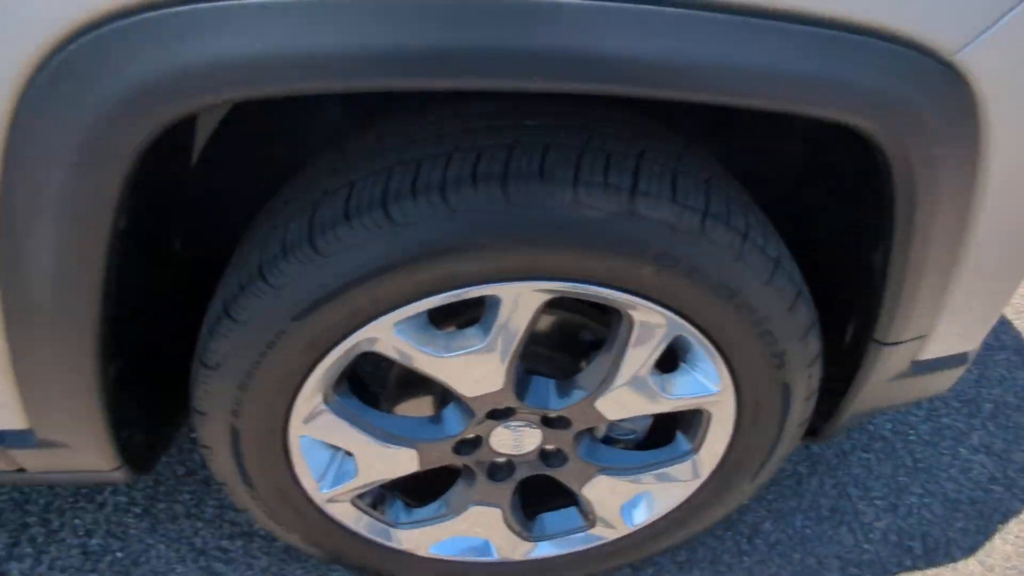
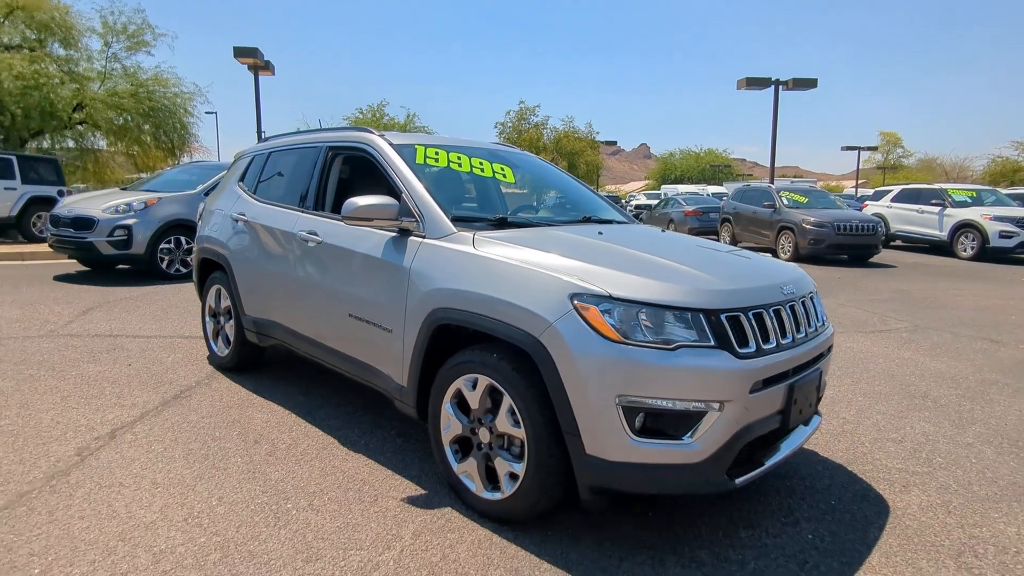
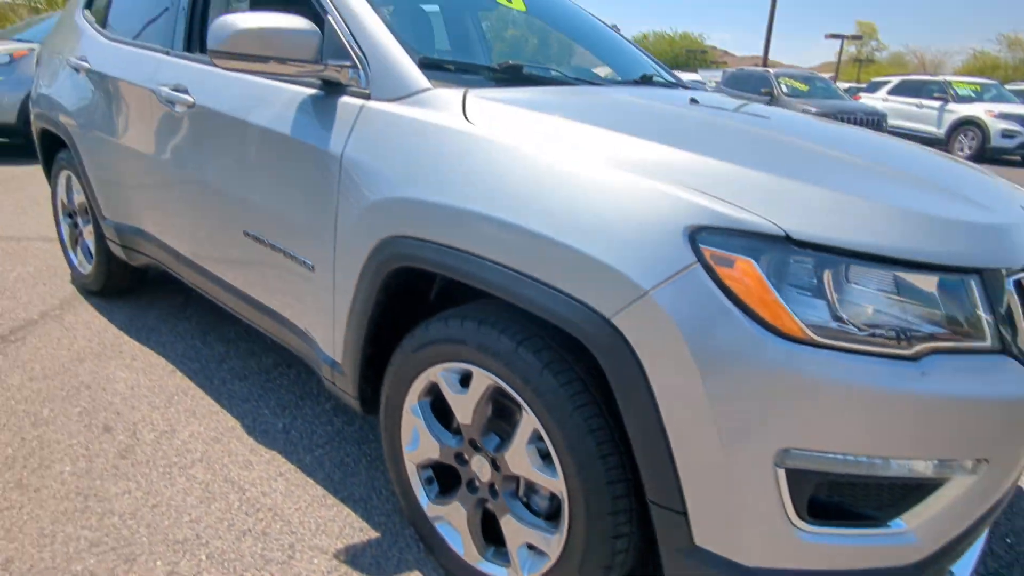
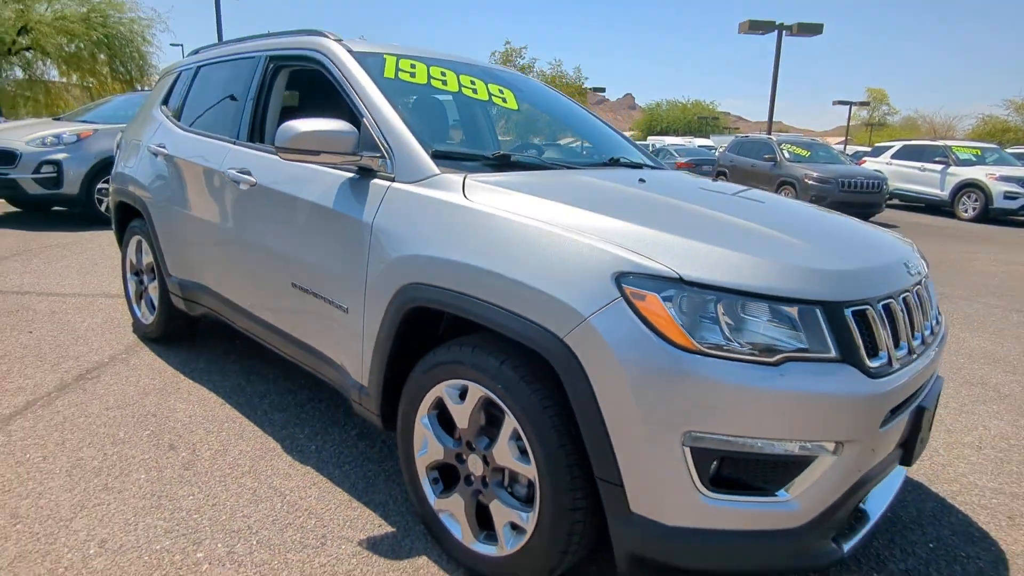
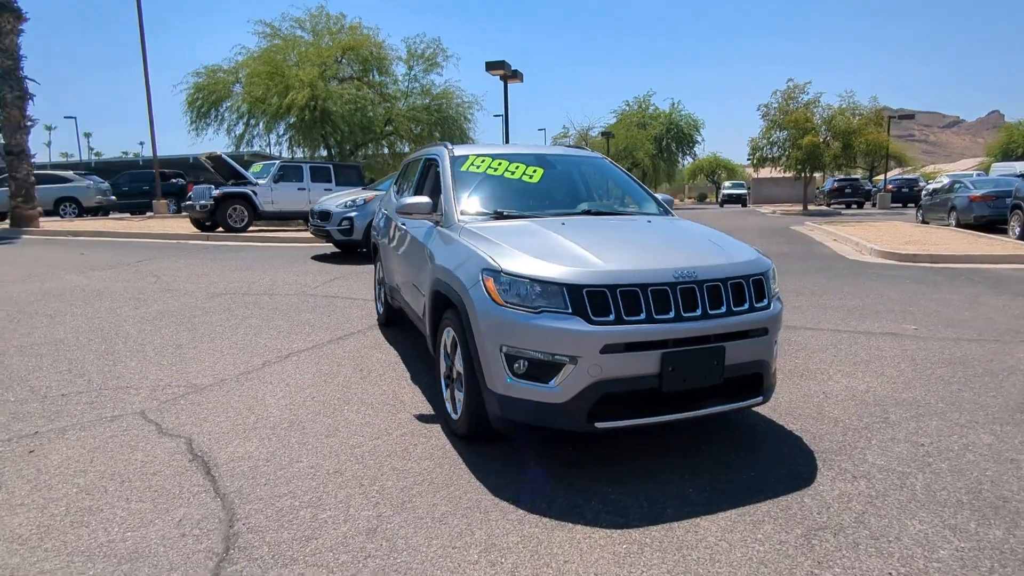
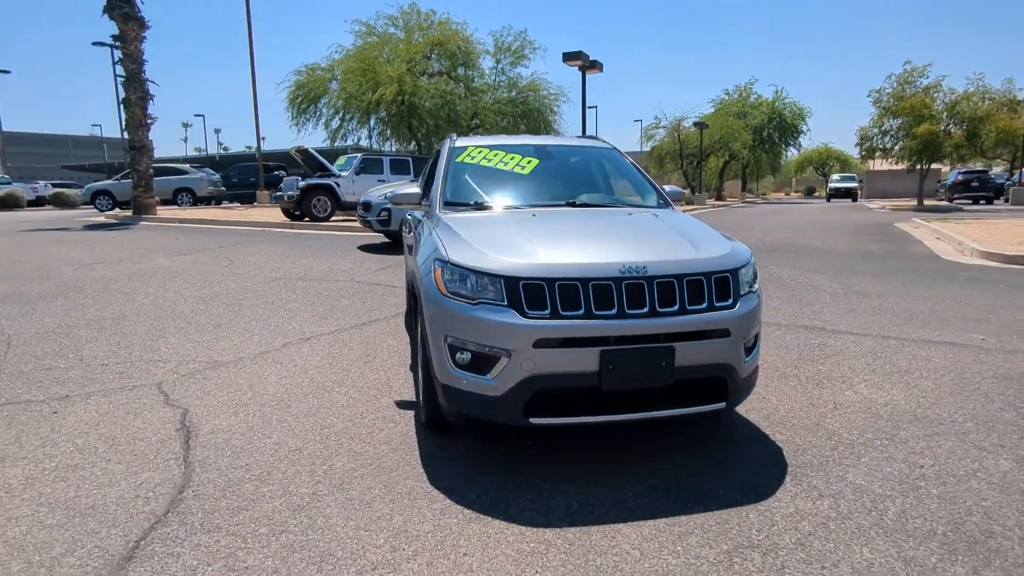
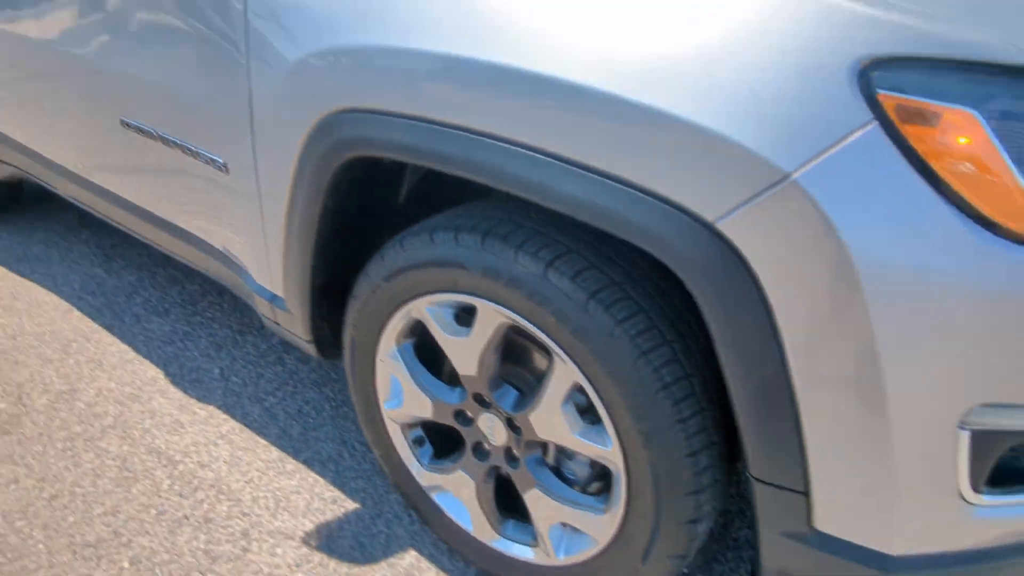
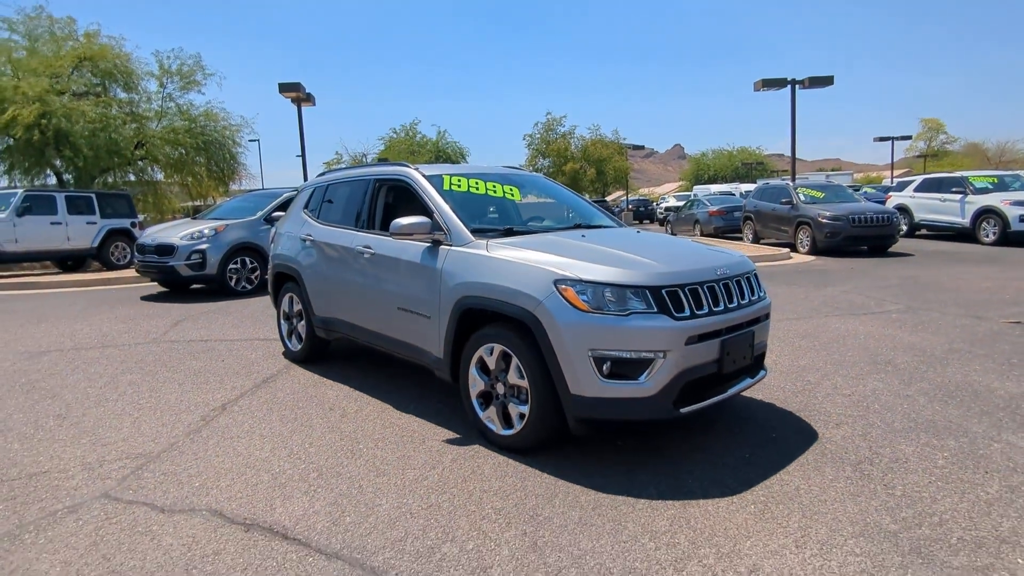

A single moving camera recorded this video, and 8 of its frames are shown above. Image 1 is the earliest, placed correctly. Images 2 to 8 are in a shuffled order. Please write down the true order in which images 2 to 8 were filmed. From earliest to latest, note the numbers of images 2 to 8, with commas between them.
7, 3, 4, 2, 8, 5, 6
